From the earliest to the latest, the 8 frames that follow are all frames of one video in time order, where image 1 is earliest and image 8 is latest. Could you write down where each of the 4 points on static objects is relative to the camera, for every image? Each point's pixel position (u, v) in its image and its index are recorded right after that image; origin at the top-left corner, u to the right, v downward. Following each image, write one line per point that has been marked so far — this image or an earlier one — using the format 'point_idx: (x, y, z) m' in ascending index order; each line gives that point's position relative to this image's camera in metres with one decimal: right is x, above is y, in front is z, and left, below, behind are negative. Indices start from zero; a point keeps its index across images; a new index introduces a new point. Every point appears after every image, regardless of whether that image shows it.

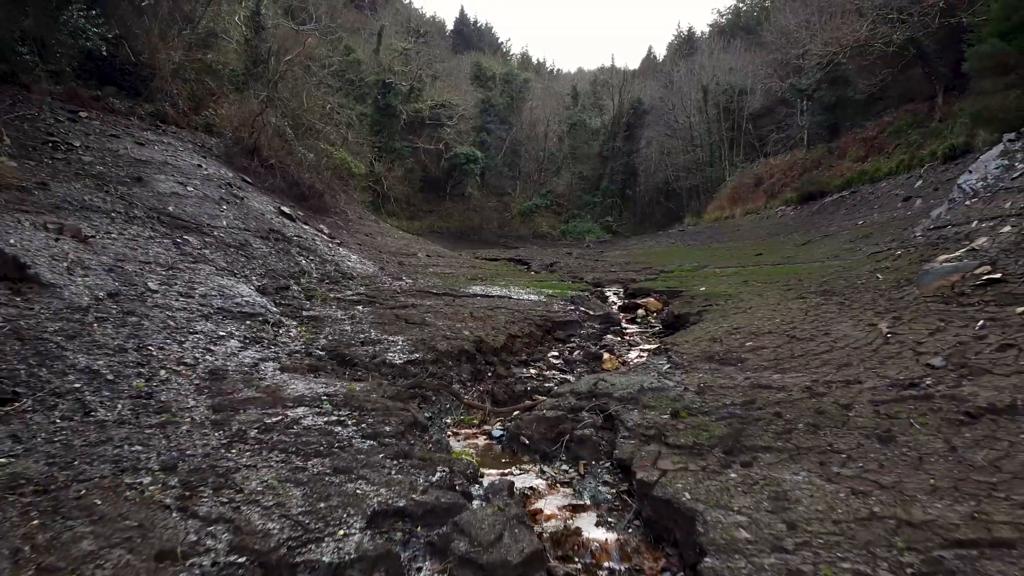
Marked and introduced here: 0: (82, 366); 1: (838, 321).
0: (-1.8, -0.3, +3.9) m
1: (+1.7, -0.2, +4.8) m
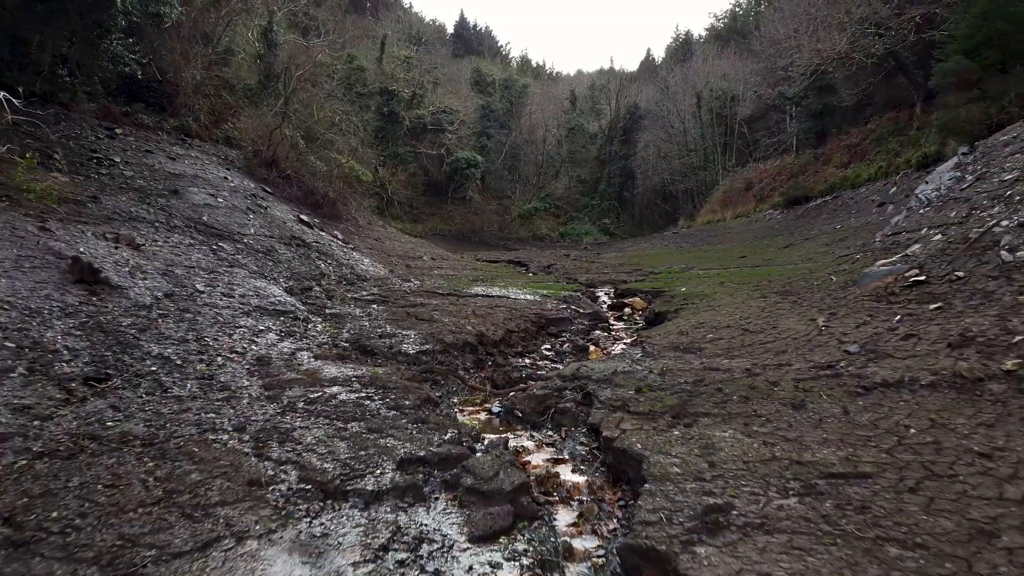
0: (-1.8, -0.3, +4.7) m
1: (+1.7, -0.2, +5.6) m
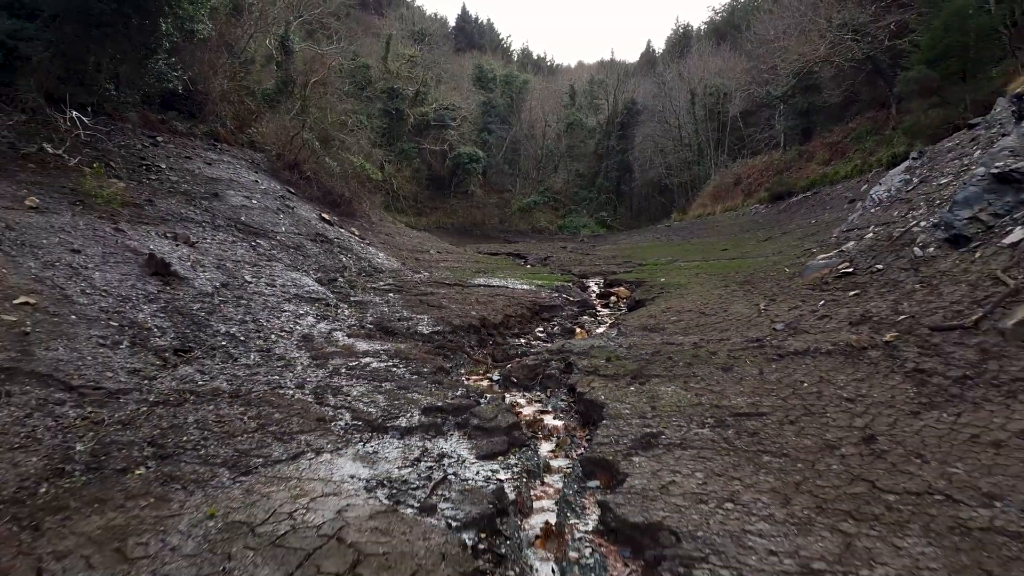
0: (-1.8, -0.3, +5.8) m
1: (+1.6, -0.1, +6.7) m
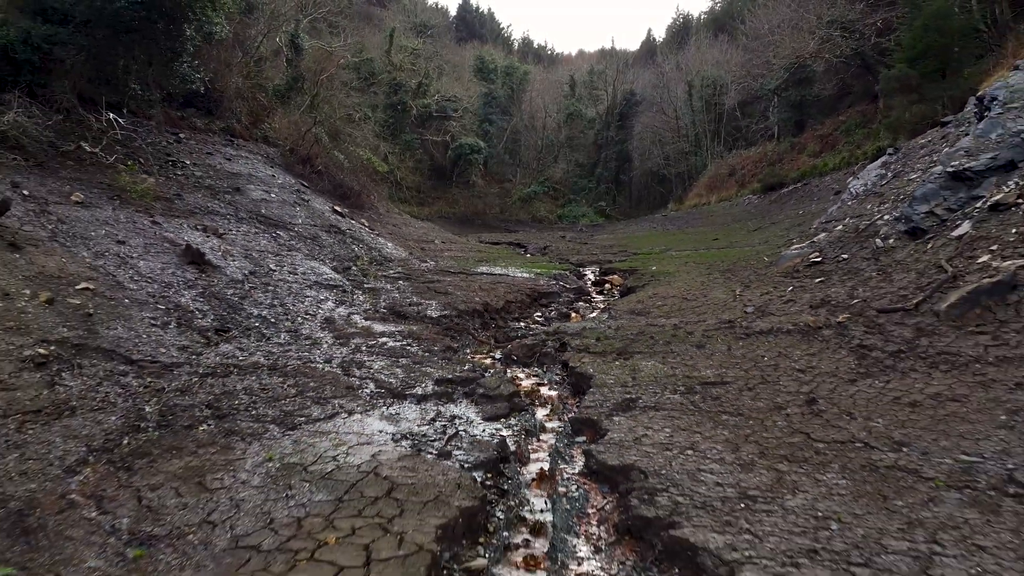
0: (-1.8, -0.2, +6.5) m
1: (+1.6, 0.0, +7.4) m
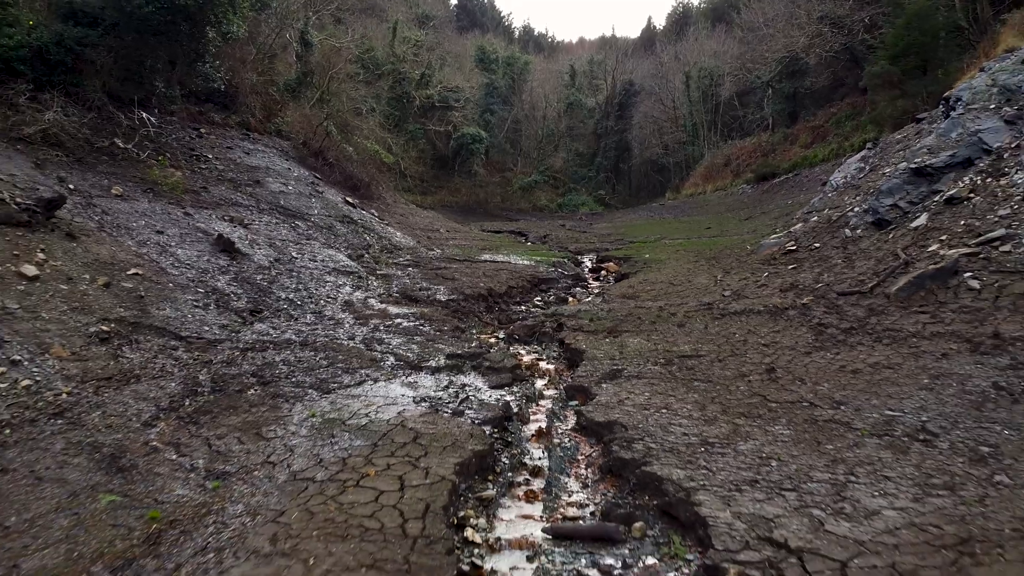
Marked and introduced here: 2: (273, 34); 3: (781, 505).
0: (-1.8, -0.1, +7.2) m
1: (+1.7, +0.1, +8.1) m
2: (-3.9, +4.1, +15.0) m
3: (+0.9, -0.7, +3.2) m
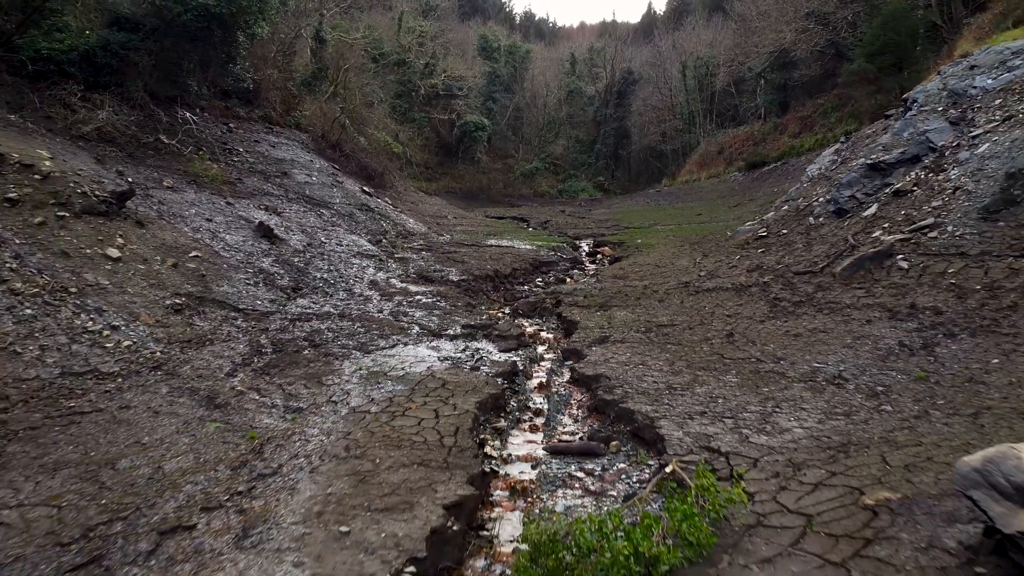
0: (-1.7, +0.1, +8.3) m
1: (+1.7, +0.3, +9.2) m
2: (-3.8, +4.4, +16.0) m
3: (+1.0, -0.6, +4.3) m
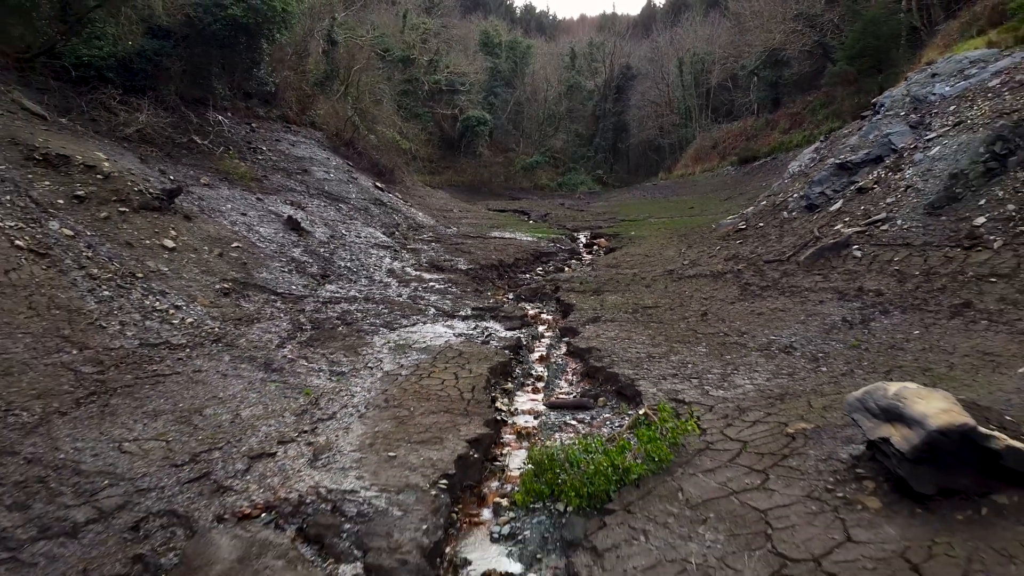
0: (-1.7, +0.2, +9.2) m
1: (+1.7, +0.4, +10.2) m
2: (-3.8, +4.6, +17.0) m
3: (+1.0, -0.5, +5.3) m
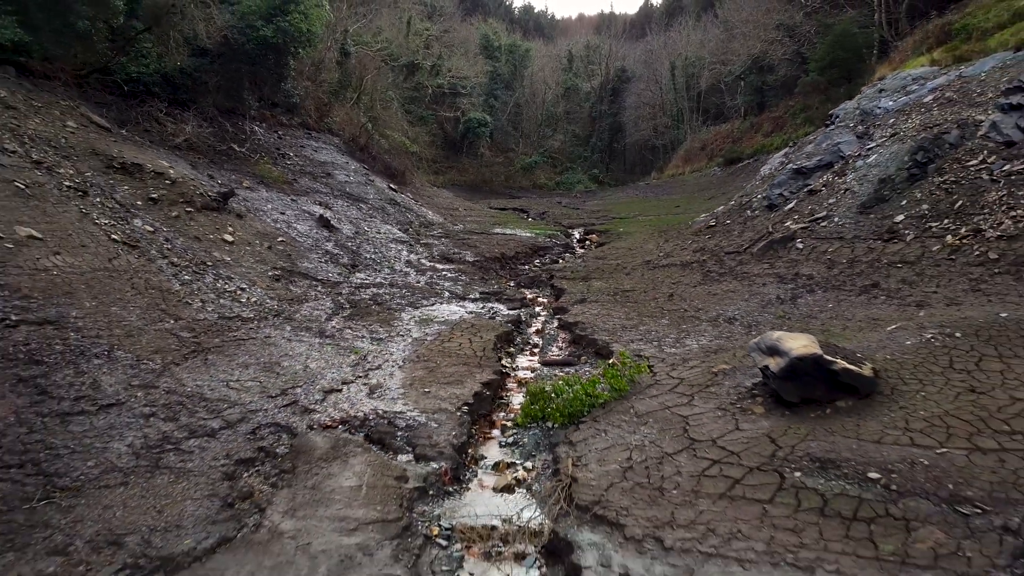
0: (-1.7, +0.4, +10.8) m
1: (+1.7, +0.6, +11.7) m
2: (-3.8, +4.8, +18.5) m
3: (+1.0, -0.4, +6.8) m
